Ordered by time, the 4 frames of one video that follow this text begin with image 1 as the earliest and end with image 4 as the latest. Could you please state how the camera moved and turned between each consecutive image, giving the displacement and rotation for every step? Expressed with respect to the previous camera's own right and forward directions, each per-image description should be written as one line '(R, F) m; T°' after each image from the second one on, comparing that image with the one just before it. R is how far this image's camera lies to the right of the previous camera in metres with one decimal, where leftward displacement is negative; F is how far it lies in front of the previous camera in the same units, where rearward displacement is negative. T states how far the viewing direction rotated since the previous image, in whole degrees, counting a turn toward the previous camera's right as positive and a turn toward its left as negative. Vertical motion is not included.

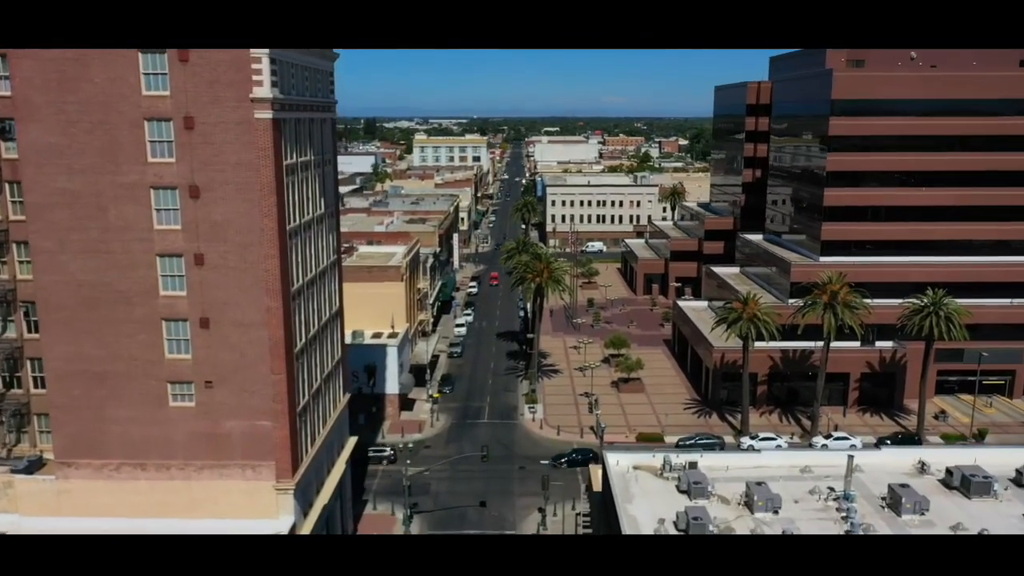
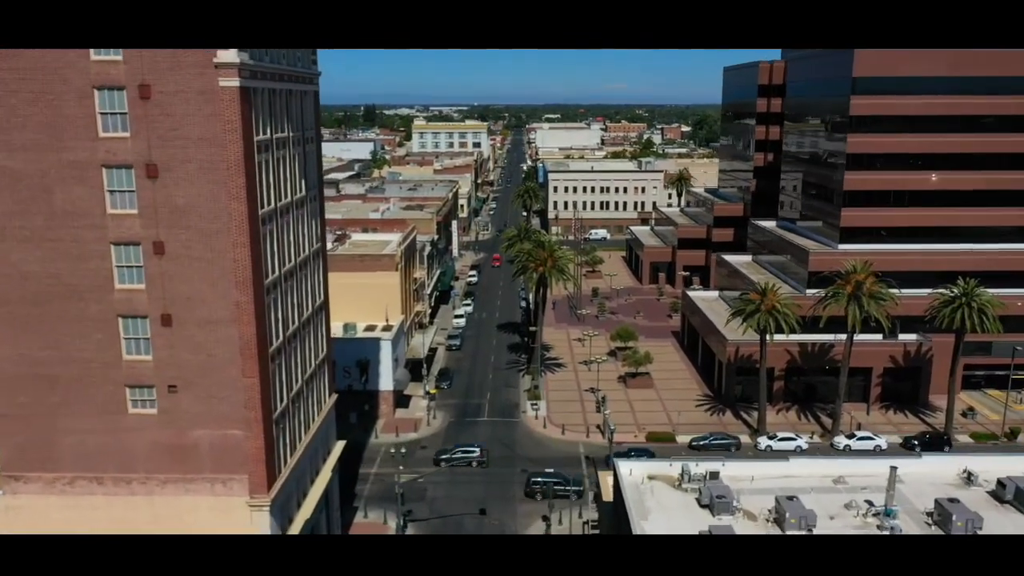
(0.0, +2.0) m; 0°
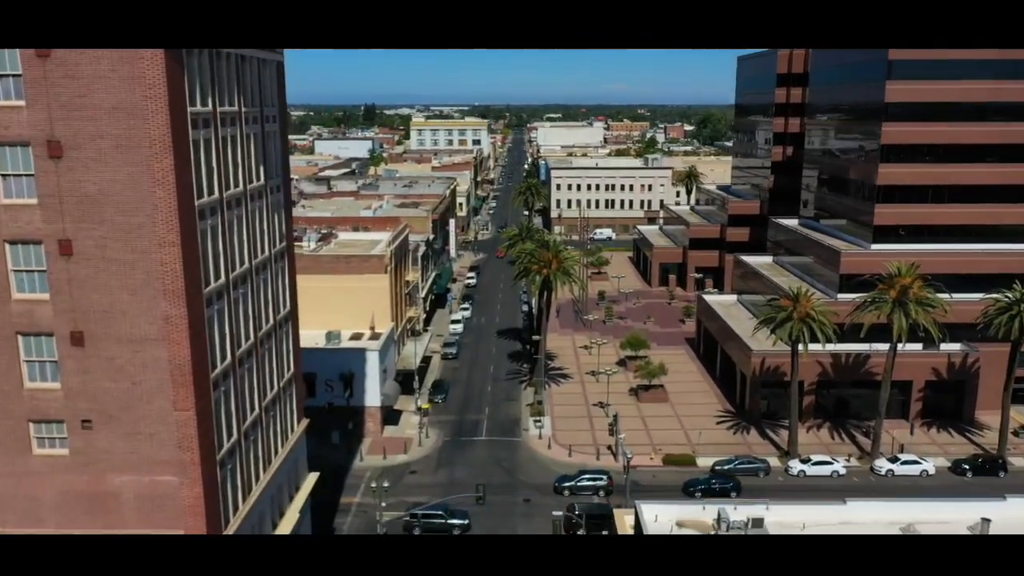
(0.0, +3.1) m; 0°
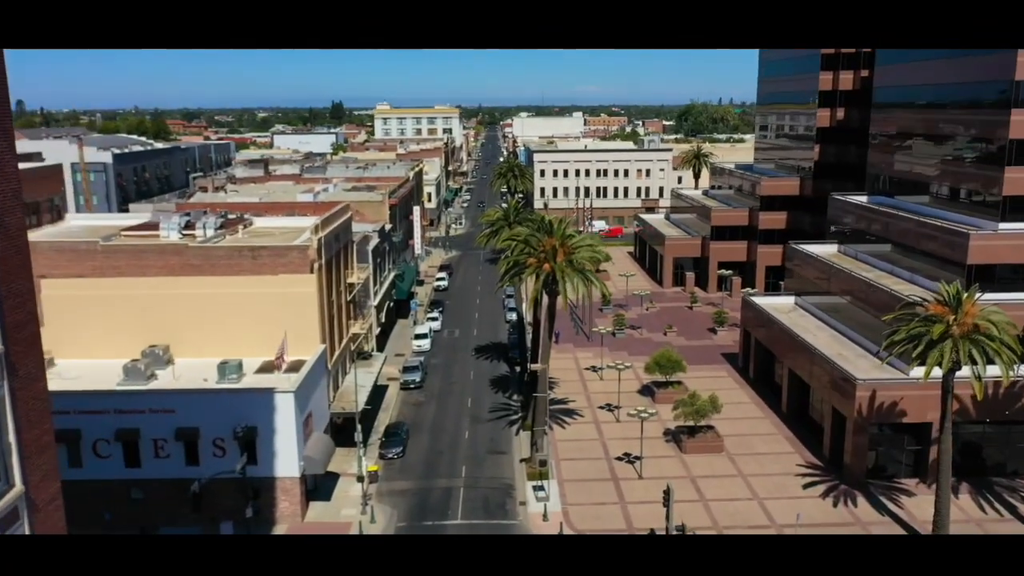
(-0.3, +9.6) m; +2°
